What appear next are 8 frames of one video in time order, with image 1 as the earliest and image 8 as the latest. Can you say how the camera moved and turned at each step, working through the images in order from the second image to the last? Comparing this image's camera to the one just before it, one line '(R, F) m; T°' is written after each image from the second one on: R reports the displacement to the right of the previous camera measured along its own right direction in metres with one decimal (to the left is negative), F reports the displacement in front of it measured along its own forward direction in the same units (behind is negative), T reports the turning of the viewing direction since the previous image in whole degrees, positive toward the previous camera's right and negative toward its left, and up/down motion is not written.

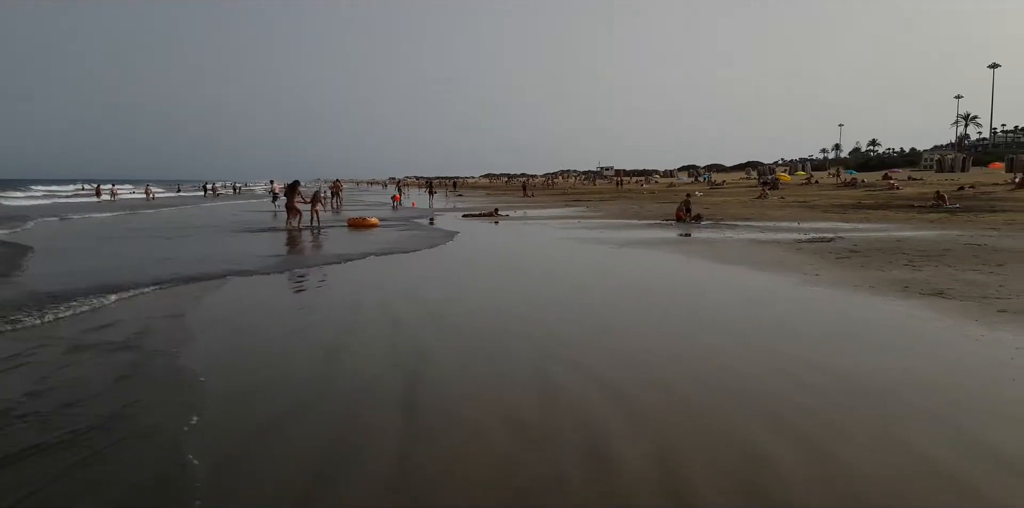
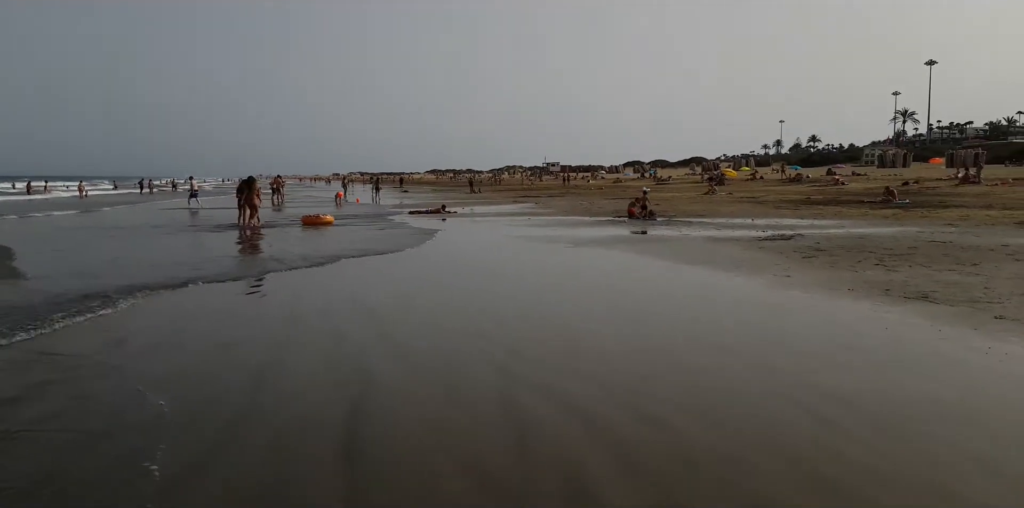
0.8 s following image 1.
(-0.1, +0.7) m; +4°
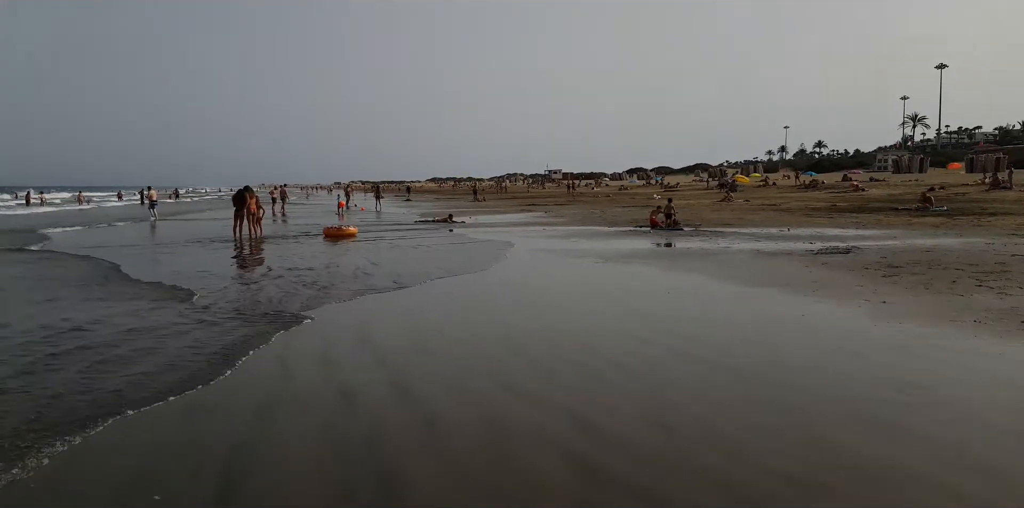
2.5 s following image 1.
(-0.4, +1.4) m; 0°
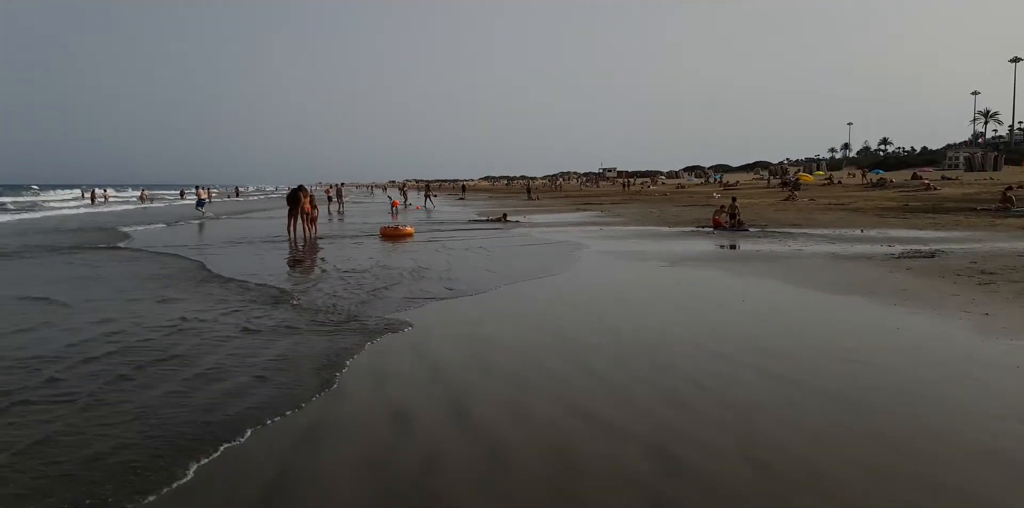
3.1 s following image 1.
(-0.1, +0.5) m; -4°
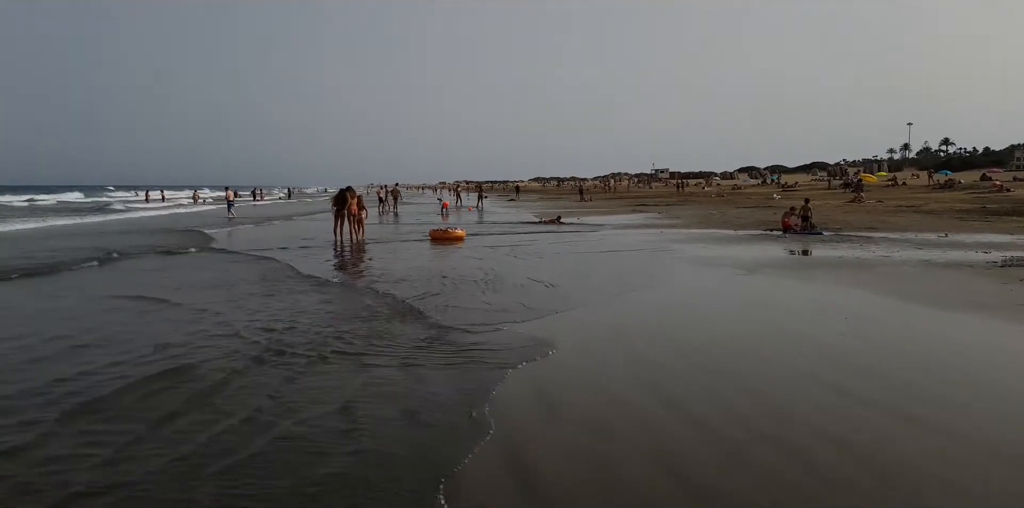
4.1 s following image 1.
(-0.3, +0.5) m; -3°
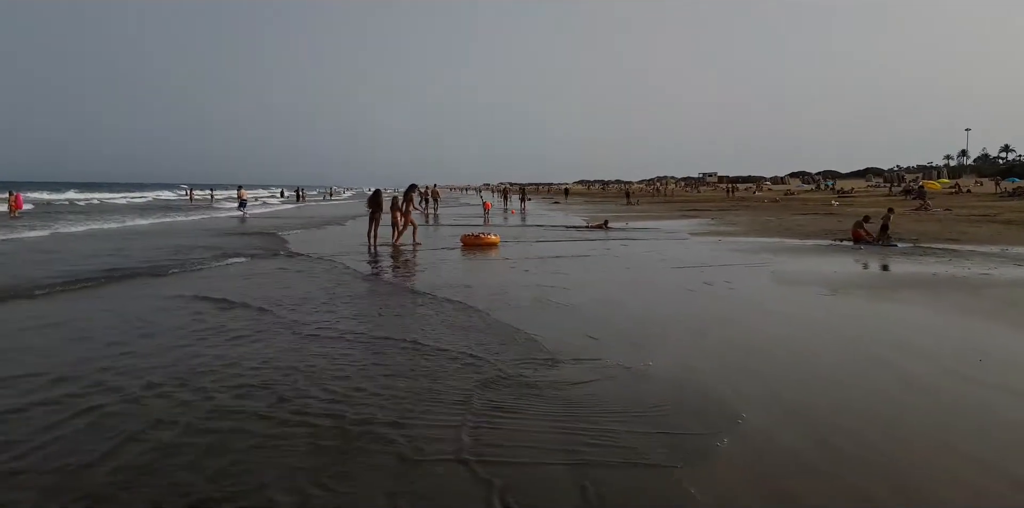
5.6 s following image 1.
(-0.2, +1.0) m; -3°
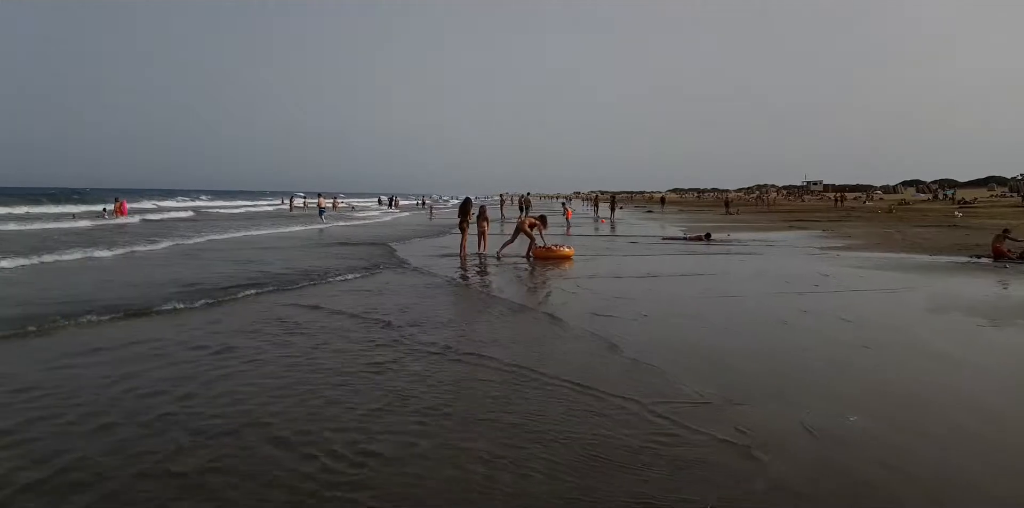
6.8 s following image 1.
(-0.1, +1.0) m; -6°
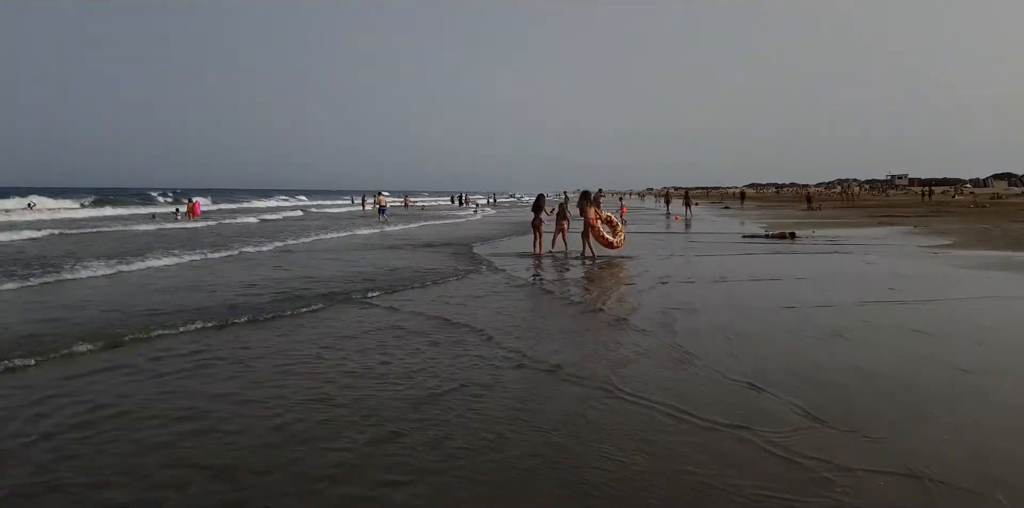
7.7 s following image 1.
(-0.2, +0.2) m; -5°
